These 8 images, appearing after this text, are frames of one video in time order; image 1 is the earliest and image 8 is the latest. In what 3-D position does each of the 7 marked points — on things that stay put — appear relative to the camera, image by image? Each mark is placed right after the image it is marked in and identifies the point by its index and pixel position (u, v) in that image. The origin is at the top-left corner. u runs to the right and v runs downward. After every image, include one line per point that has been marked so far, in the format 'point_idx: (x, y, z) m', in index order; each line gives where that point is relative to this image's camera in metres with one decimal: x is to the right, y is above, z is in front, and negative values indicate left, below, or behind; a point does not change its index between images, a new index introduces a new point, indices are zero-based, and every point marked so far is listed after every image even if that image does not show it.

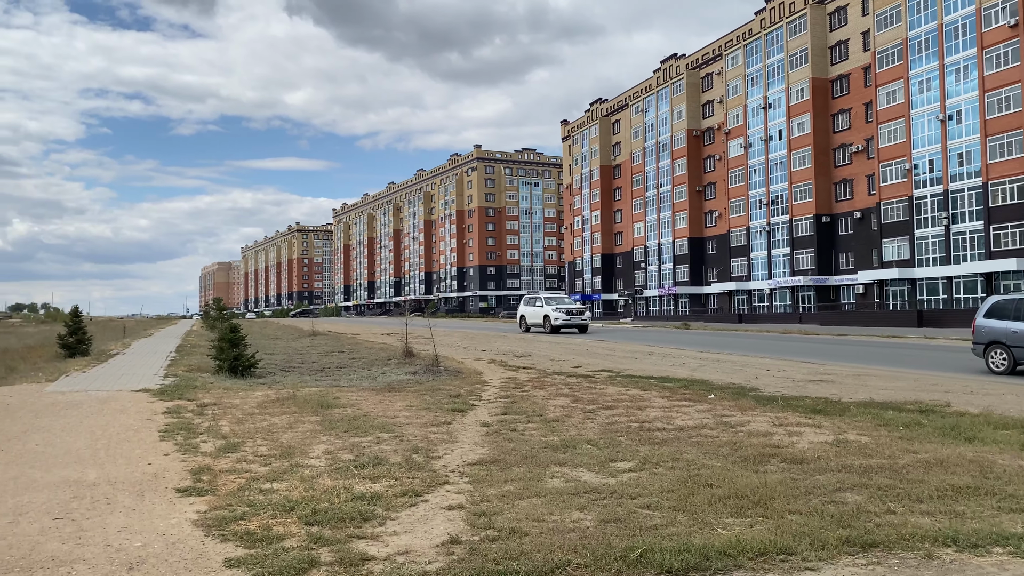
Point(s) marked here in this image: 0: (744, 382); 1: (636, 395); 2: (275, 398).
0: (+4.2, -1.7, +15.1) m
1: (+1.9, -1.7, +12.9) m
2: (-3.5, -1.6, +12.3) m
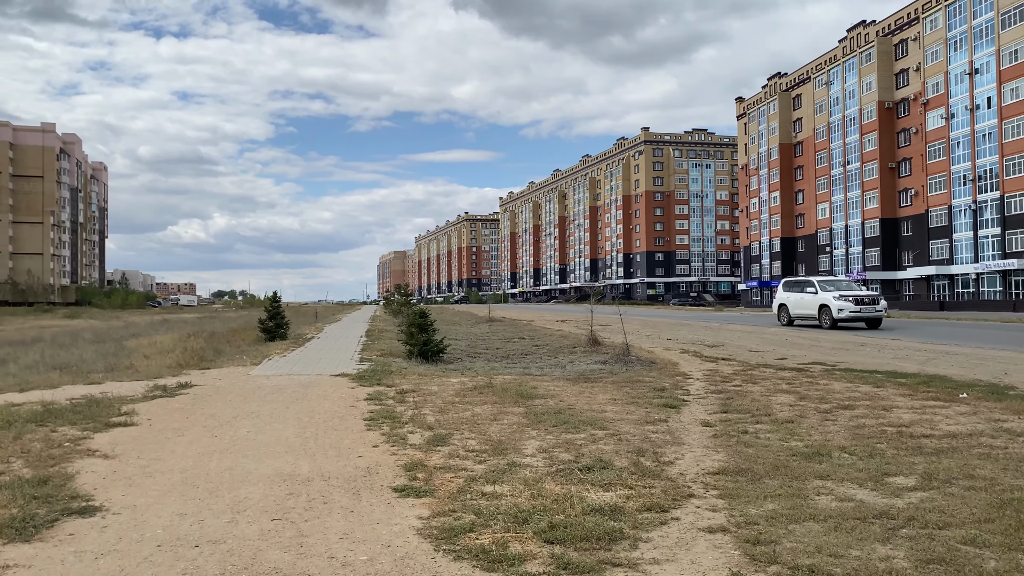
0: (+7.5, -1.4, +13.0) m
1: (+4.9, -1.4, +11.3) m
2: (-0.6, -1.4, +11.8) m
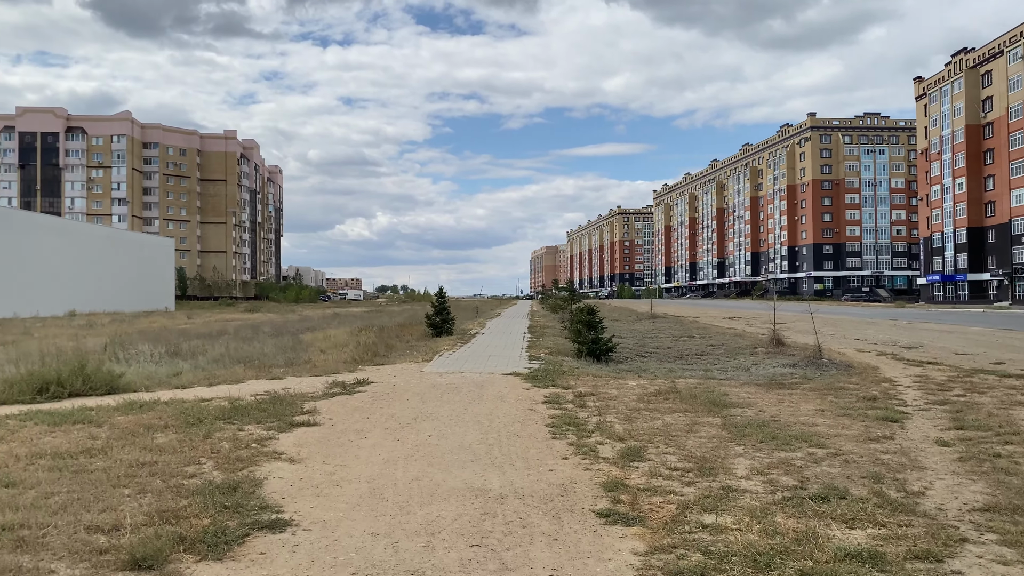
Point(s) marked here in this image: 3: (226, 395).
0: (+10.1, -1.4, +10.7) m
1: (+7.2, -1.4, +9.5) m
2: (+1.9, -1.4, +11.0) m
3: (-3.7, -1.4, +10.7) m
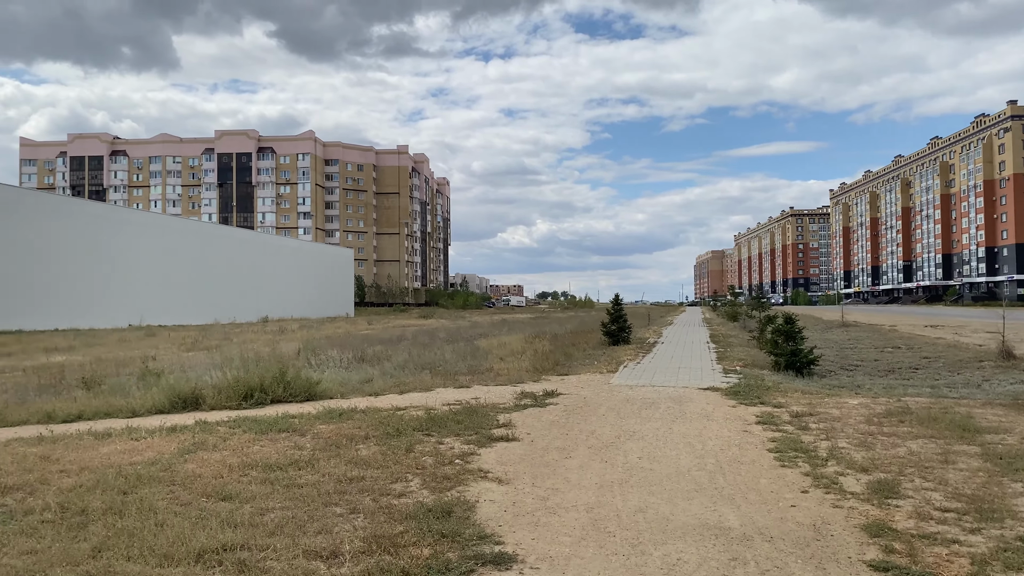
0: (+12.3, -1.4, +7.9) m
1: (+9.2, -1.4, +7.3) m
2: (+4.3, -1.4, +9.7) m
3: (-1.2, -1.5, +10.6) m
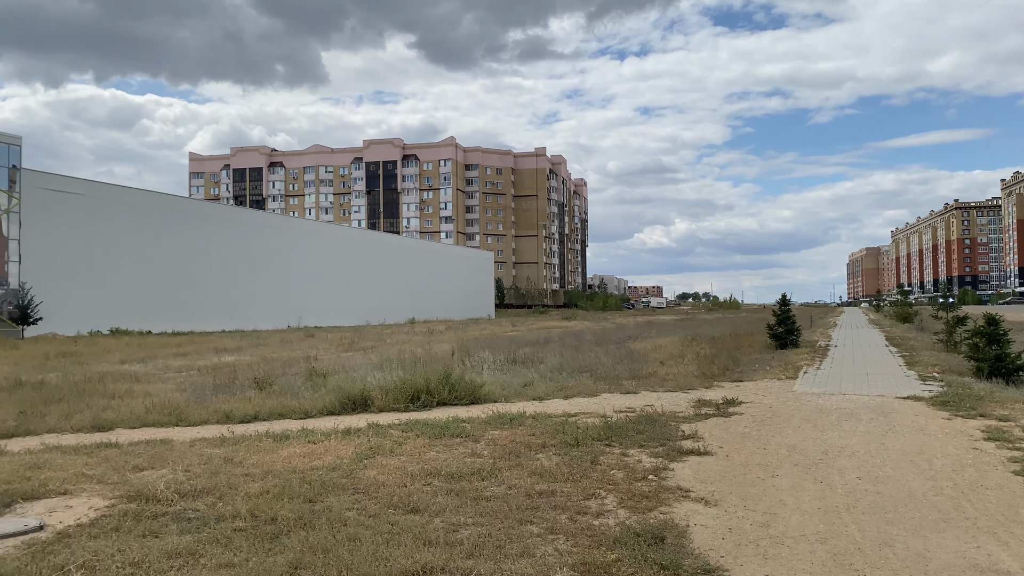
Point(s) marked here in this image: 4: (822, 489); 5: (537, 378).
0: (+13.8, -1.3, +5.2) m
1: (+10.7, -1.3, +5.1) m
2: (+6.2, -1.4, +8.3) m
3: (+0.9, -1.5, +10.0) m
4: (+2.3, -1.5, +6.1) m
5: (+0.4, -1.6, +14.5) m
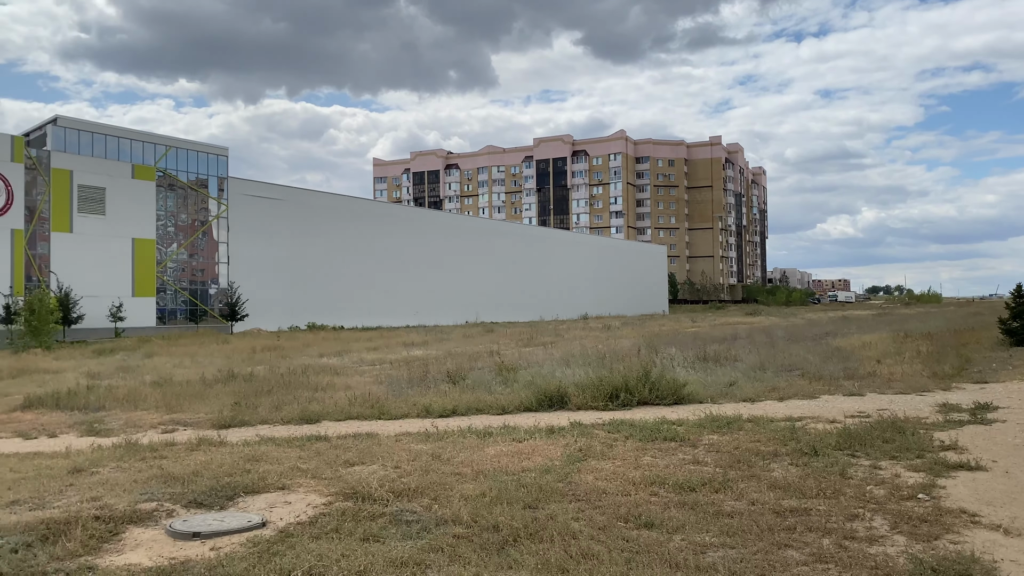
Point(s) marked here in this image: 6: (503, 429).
0: (+14.9, -1.1, +1.7) m
1: (+11.8, -1.1, +2.2) m
2: (+8.1, -1.2, +6.3) m
3: (+3.3, -1.4, +9.0) m
4: (+3.8, -1.4, +4.9) m
5: (+3.7, -1.4, +13.5) m
6: (-0.1, -1.5, +8.6) m
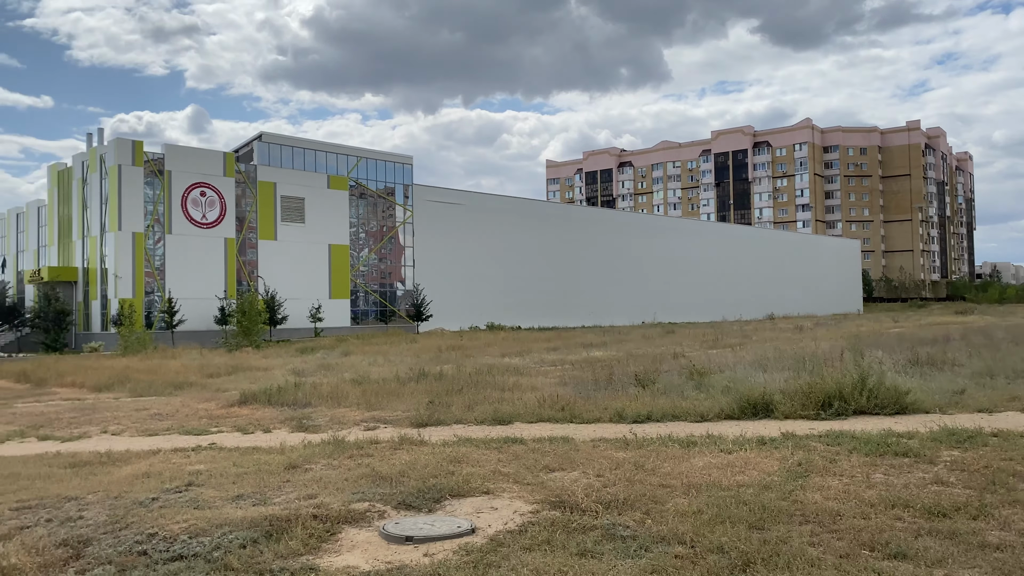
0: (+15.1, -0.9, -1.8) m
1: (+12.2, -1.0, -0.6) m
2: (+9.4, -1.1, +4.1) m
3: (+5.3, -1.3, +7.8) m
4: (+5.0, -1.3, +3.7) m
5: (+6.6, -1.4, +12.1) m
6: (+1.9, -1.5, +8.1) m
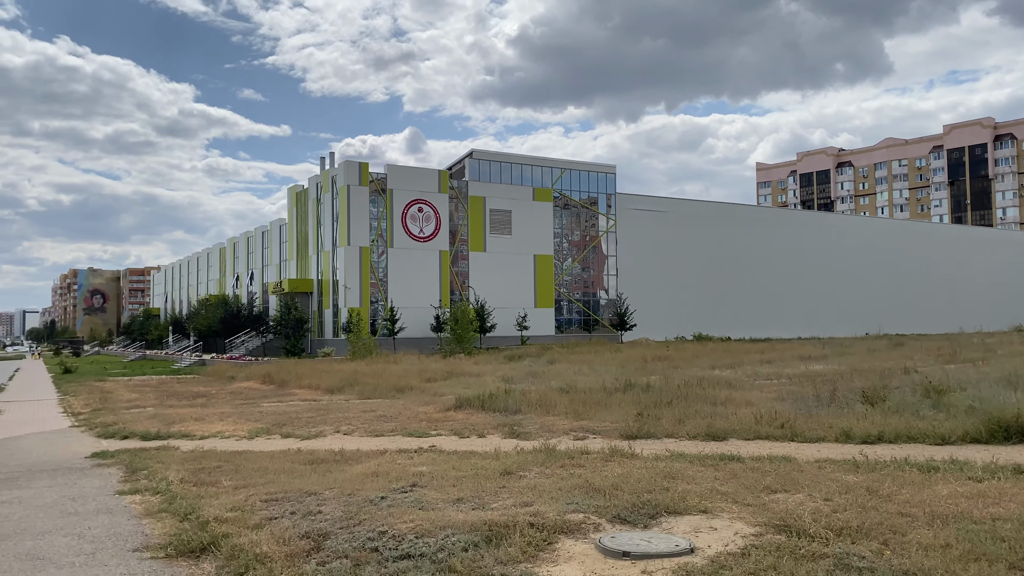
0: (+14.3, -0.9, -5.4) m
1: (+11.8, -1.0, -3.6) m
2: (+10.2, -1.2, +1.7) m
3: (+7.1, -1.4, +6.3) m
4: (+5.8, -1.3, +2.3) m
5: (+9.4, -1.5, +10.1) m
6: (+3.9, -1.5, +7.3) m
